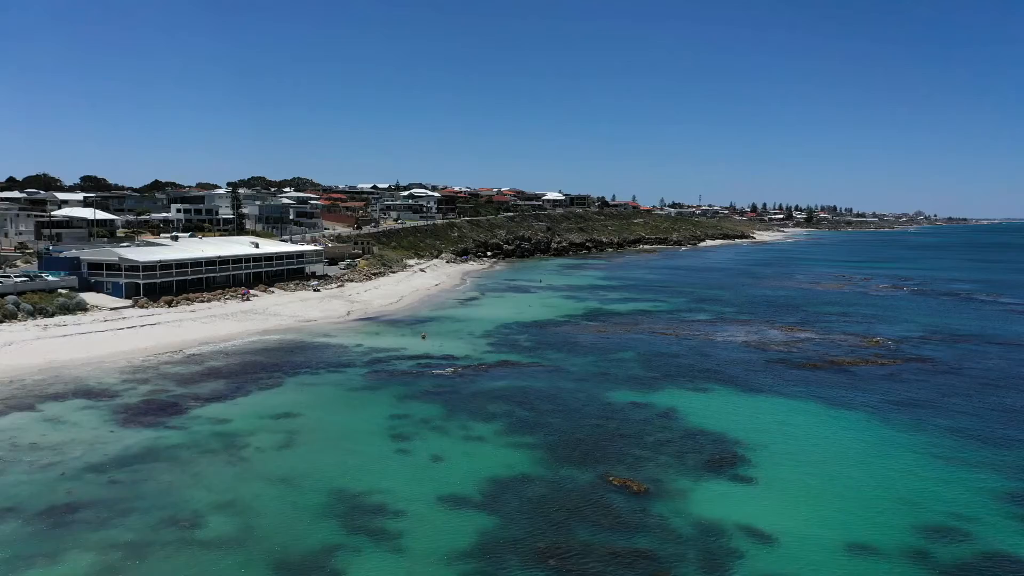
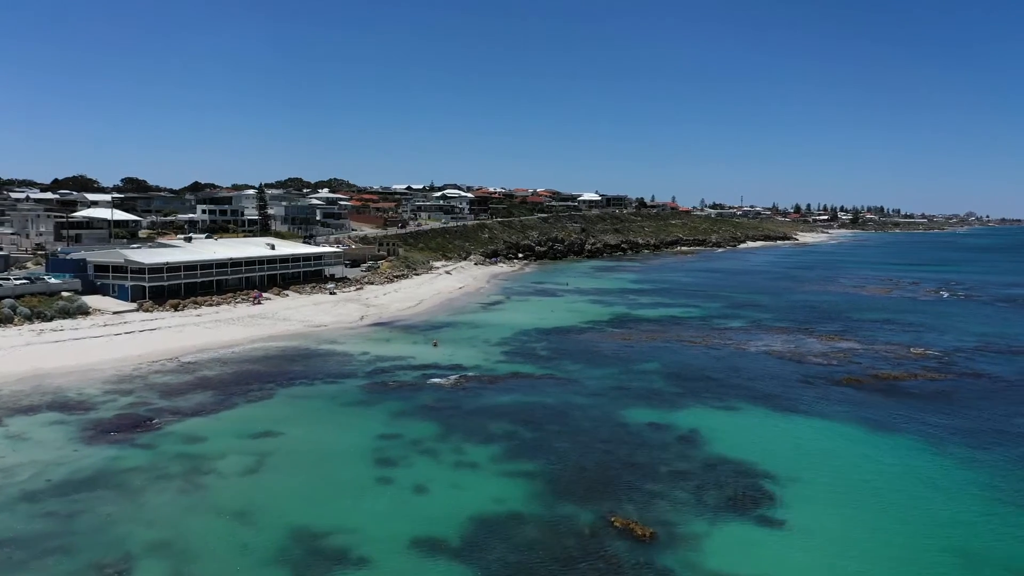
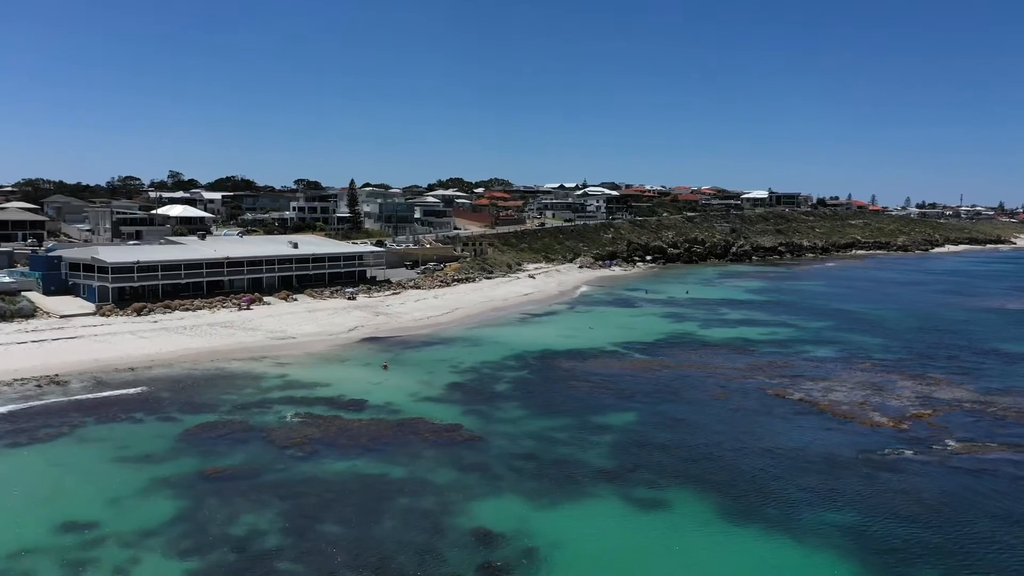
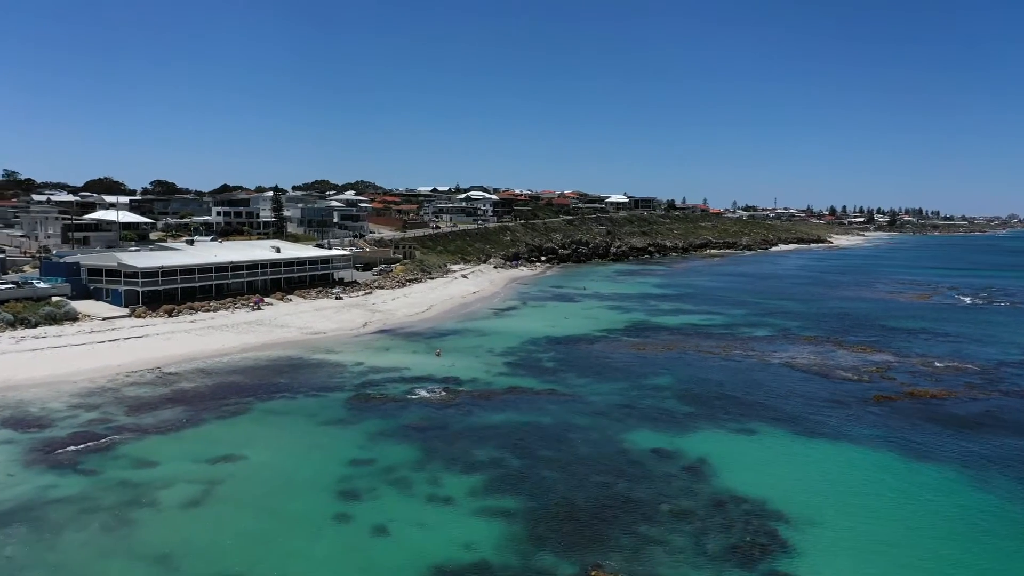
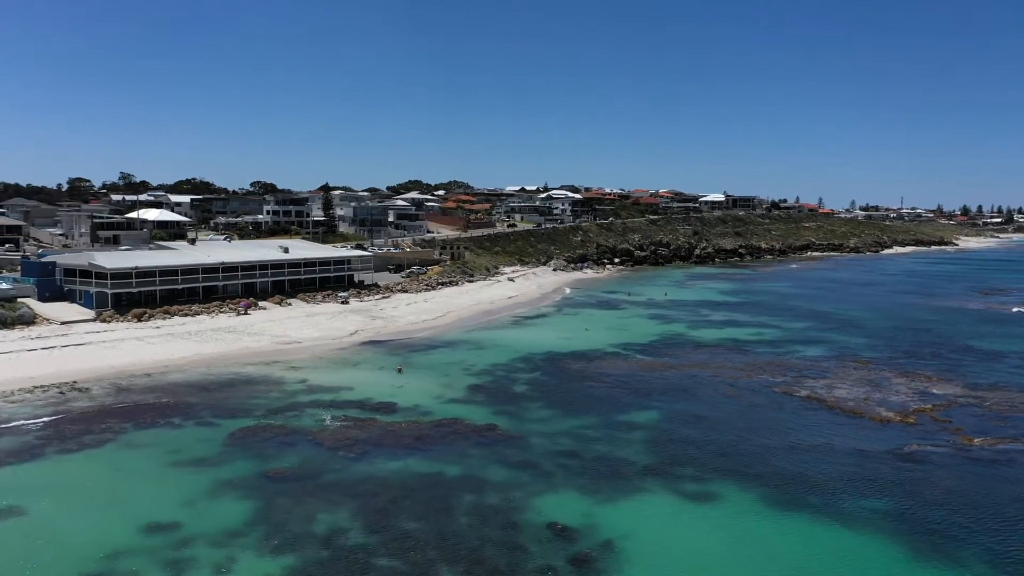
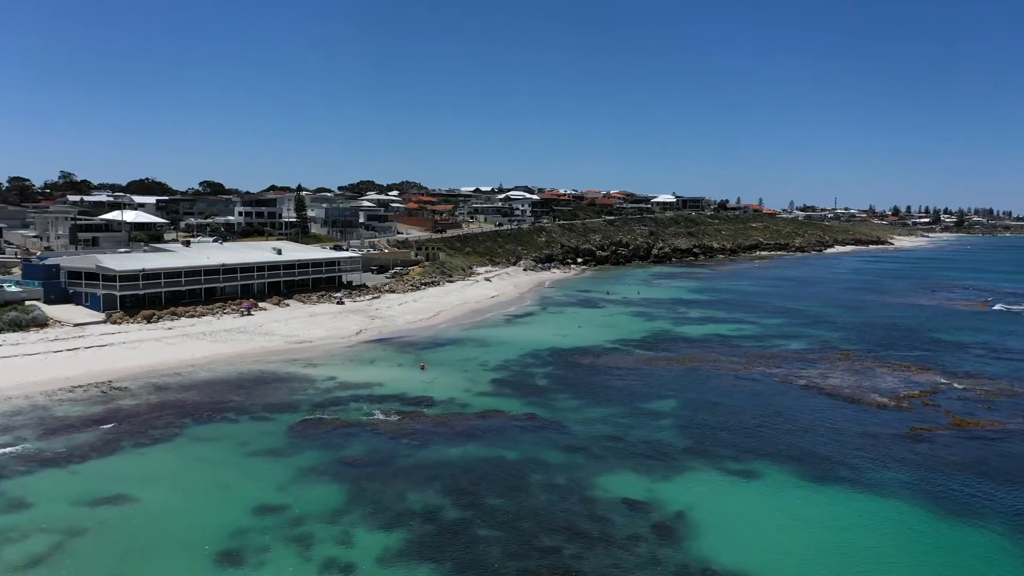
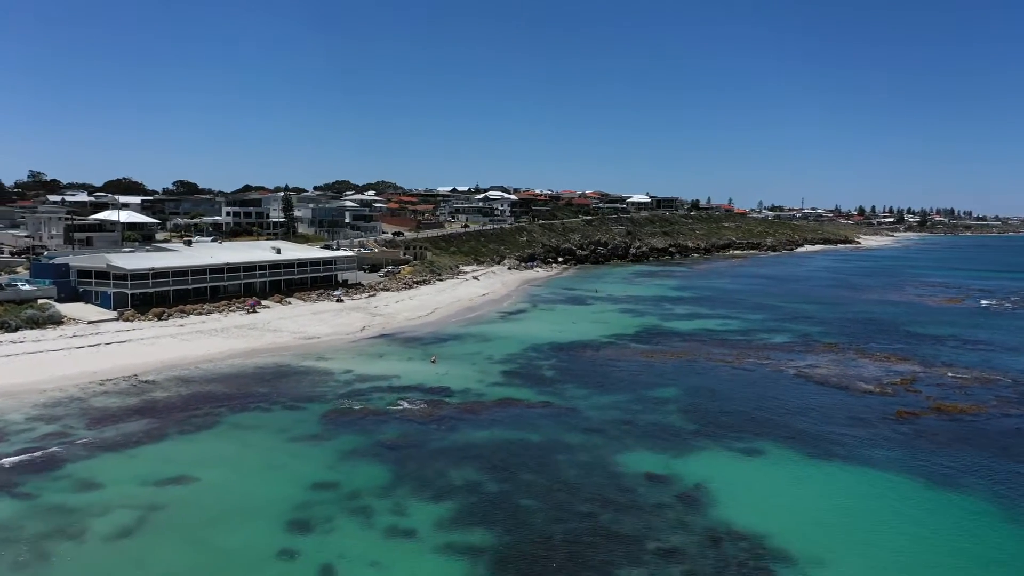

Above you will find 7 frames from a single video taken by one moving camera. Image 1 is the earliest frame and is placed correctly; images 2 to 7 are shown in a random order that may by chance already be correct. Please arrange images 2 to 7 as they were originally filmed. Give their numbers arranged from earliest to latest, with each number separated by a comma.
2, 4, 7, 6, 5, 3
